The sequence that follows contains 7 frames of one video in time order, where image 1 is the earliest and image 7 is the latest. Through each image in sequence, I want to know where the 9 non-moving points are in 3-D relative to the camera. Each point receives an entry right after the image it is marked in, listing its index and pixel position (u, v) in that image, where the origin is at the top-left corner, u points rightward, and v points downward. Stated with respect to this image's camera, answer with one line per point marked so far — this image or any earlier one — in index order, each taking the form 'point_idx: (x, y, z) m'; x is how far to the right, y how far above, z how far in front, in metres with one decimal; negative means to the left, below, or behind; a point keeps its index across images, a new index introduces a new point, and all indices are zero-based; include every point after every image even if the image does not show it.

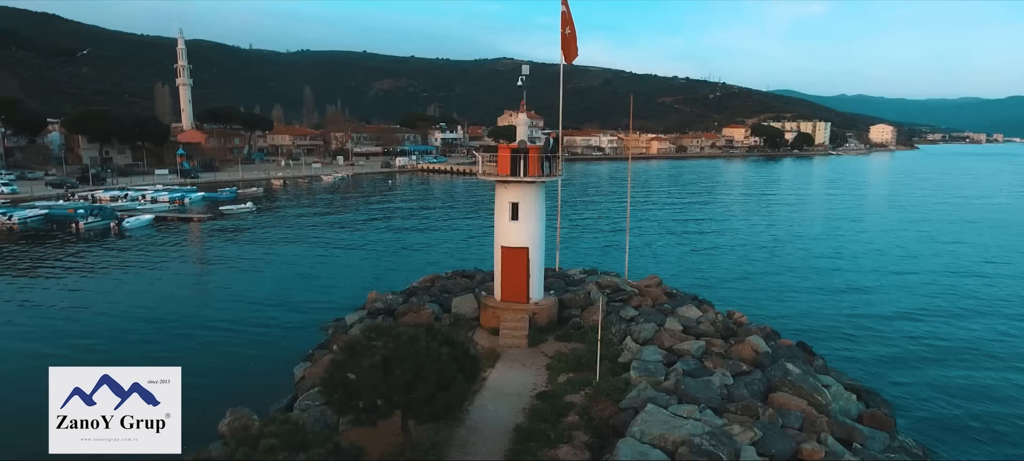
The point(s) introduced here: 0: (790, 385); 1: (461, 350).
0: (+6.3, -3.5, +13.9) m
1: (-1.0, -2.2, +11.1) m
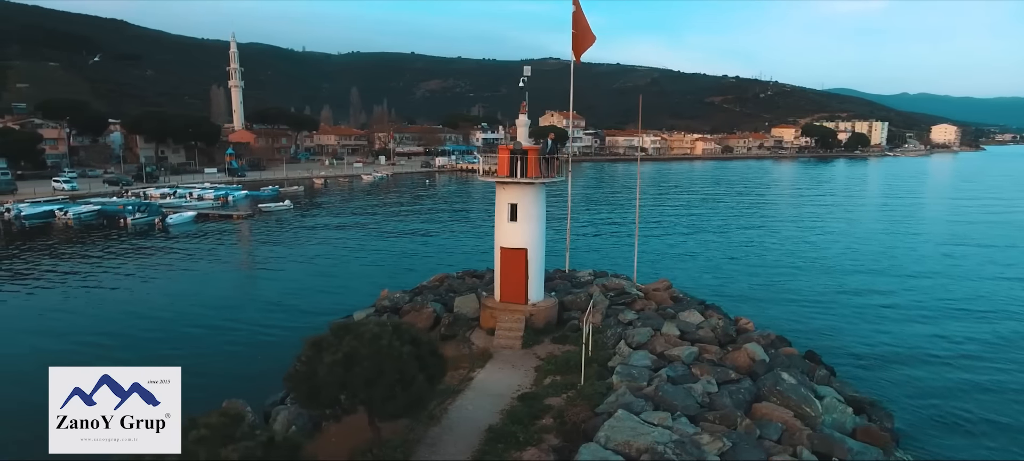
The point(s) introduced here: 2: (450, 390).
0: (+5.8, -3.6, +13.4) m
1: (-1.6, -2.2, +11.2) m
2: (-1.5, -3.8, +14.6) m
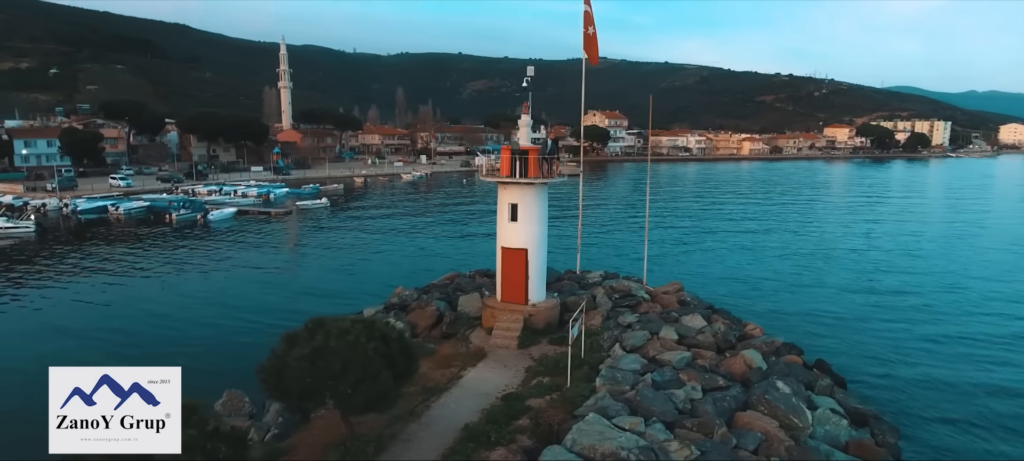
0: (+5.4, -3.7, +13.0) m
1: (-2.2, -2.2, +11.4) m
2: (-1.8, -3.8, +14.7) m
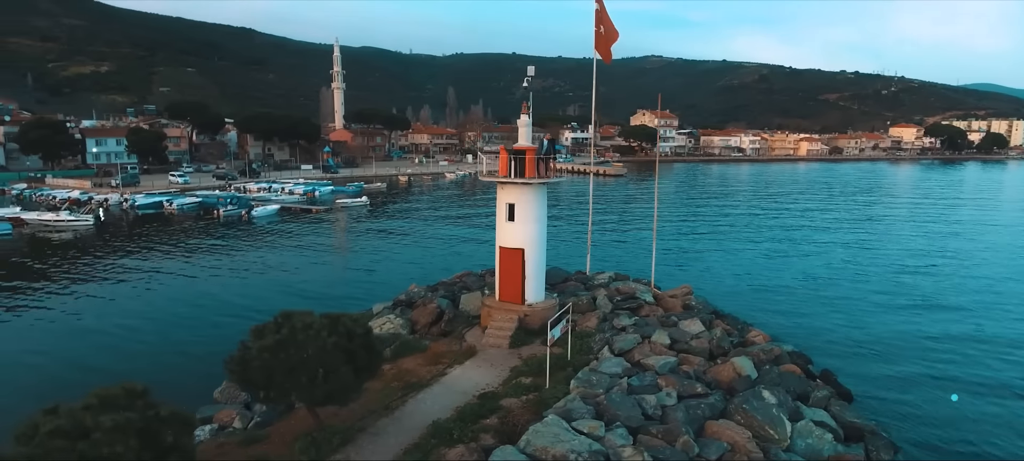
0: (+4.7, -3.8, +12.6) m
1: (-2.9, -2.1, +11.7) m
2: (-2.3, -3.7, +15.0) m
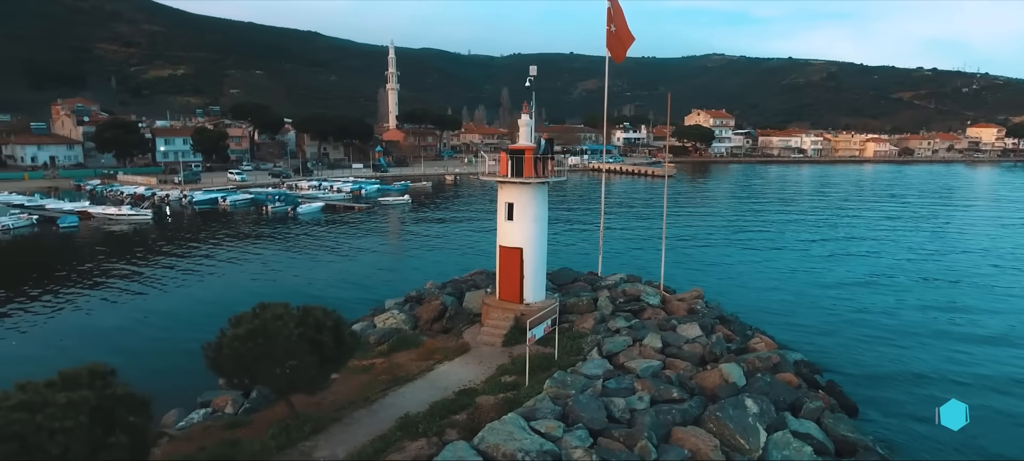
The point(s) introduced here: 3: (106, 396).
0: (+4.1, -3.8, +12.2) m
1: (-3.6, -2.0, +12.1) m
2: (-2.7, -3.7, +15.3) m
3: (-5.9, -2.4, +9.0) m
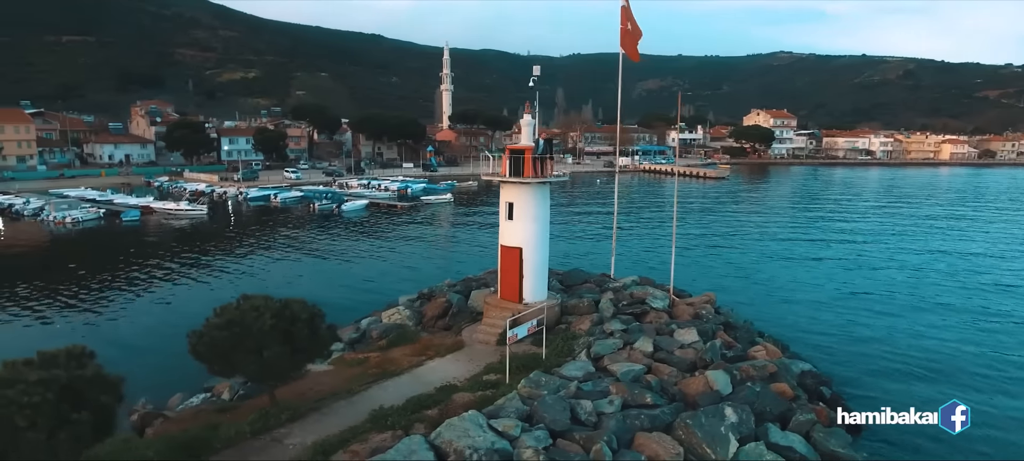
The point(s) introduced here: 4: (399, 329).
0: (+3.4, -3.9, +11.9) m
1: (-4.3, -1.9, +12.5) m
2: (-3.0, -3.6, +15.6) m
3: (-6.9, -2.3, +9.7) m
4: (-3.4, -3.0, +18.8) m
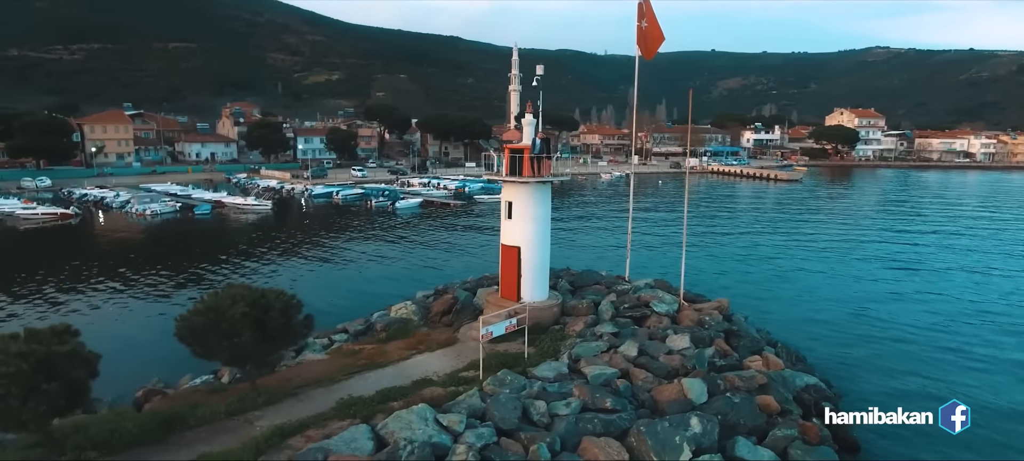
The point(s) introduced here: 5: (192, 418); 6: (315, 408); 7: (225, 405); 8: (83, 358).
0: (+2.4, -3.9, +11.6) m
1: (-5.1, -1.8, +13.2) m
2: (-3.5, -3.5, +16.1) m
3: (-8.0, -2.1, +10.7) m
4: (-3.5, -2.9, +19.3) m
5: (-6.5, -3.8, +12.6) m
6: (-4.2, -3.9, +13.4) m
7: (-6.3, -3.8, +13.5) m
8: (-7.8, -2.3, +11.2) m
